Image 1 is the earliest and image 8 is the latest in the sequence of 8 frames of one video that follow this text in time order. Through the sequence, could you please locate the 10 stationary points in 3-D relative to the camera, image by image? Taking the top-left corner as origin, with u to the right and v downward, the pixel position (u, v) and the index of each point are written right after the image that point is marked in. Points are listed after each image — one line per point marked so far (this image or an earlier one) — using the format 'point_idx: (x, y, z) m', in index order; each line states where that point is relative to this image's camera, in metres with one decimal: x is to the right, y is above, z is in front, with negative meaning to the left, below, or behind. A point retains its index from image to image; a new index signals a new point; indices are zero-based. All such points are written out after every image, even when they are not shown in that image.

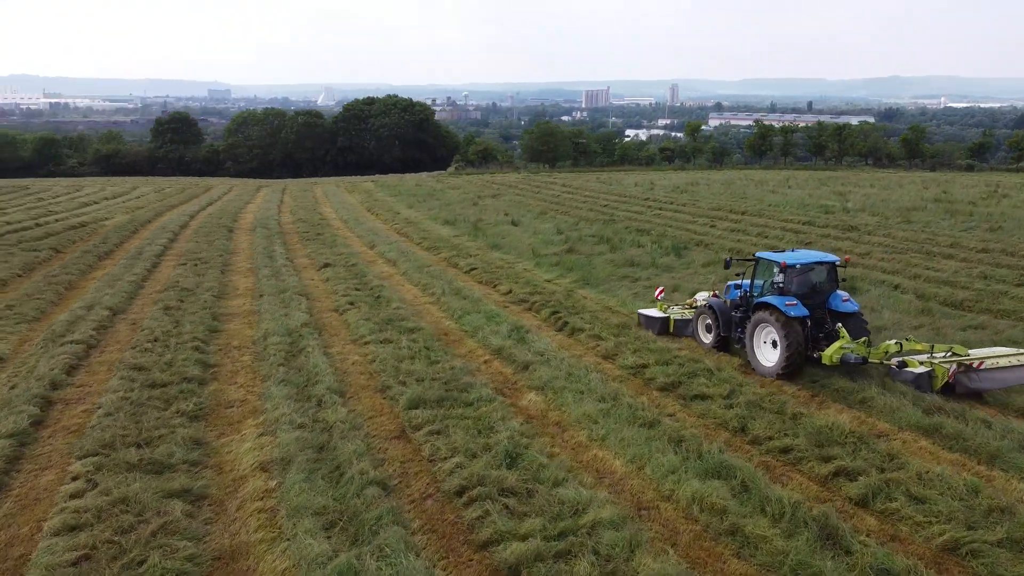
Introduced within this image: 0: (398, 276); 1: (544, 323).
0: (-2.2, +0.2, +15.7) m
1: (+0.4, -0.5, +11.5) m
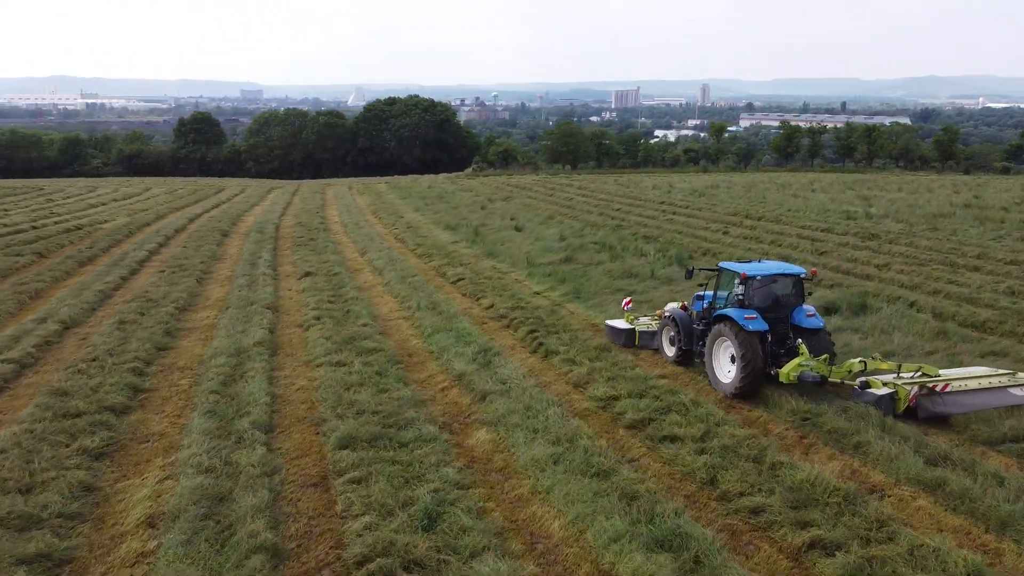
0: (-2.4, 0.0, +14.9) m
1: (+0.1, -0.7, +10.6) m
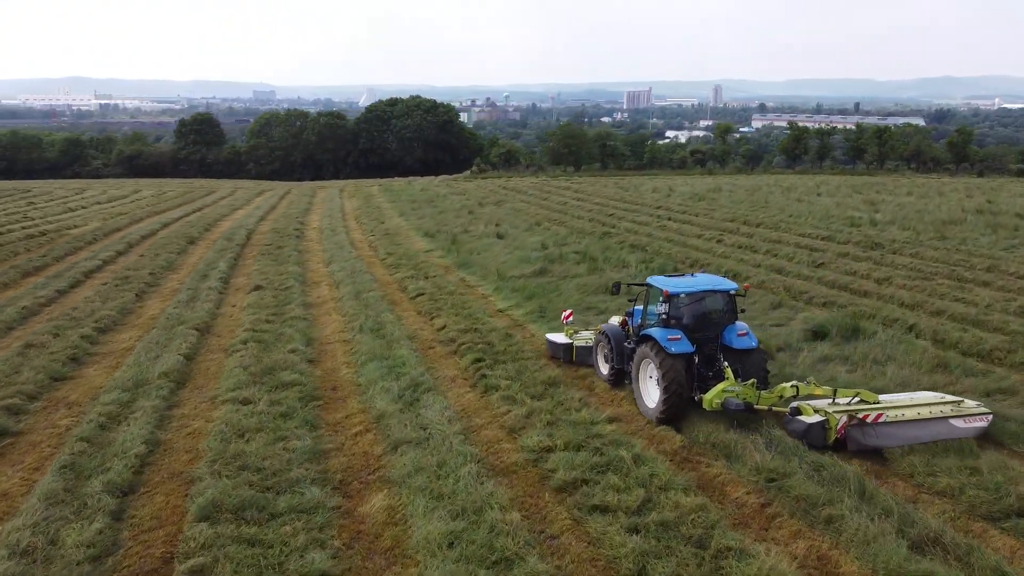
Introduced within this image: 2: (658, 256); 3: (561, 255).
0: (-3.0, -0.2, +13.7) m
1: (-0.6, -1.0, +9.4) m
2: (+3.3, +0.7, +18.4) m
3: (+1.1, +0.7, +18.2) m
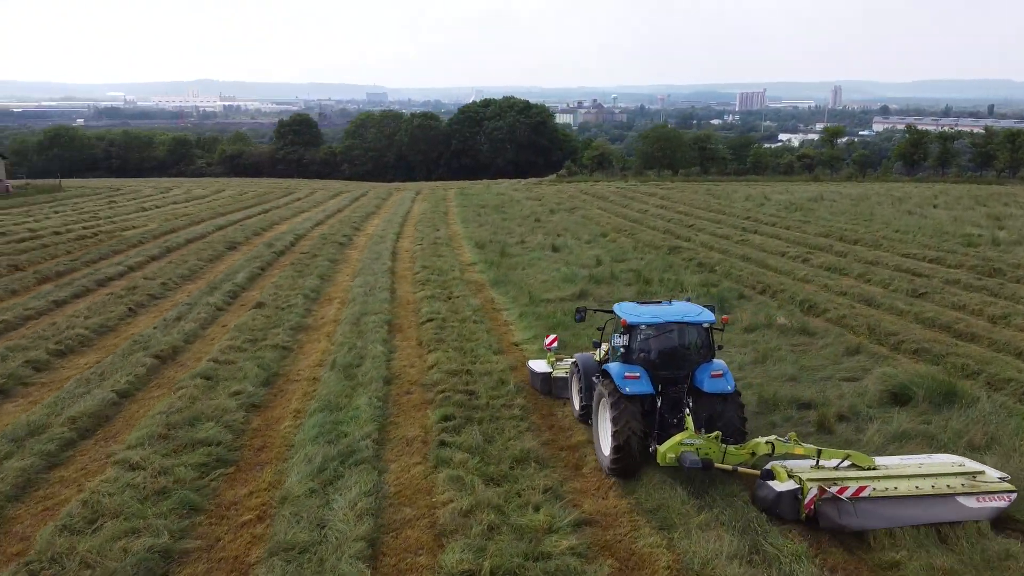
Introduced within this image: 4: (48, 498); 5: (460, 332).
0: (-2.7, -0.6, +12.1) m
1: (-0.9, -1.4, +7.5) m
2: (+4.2, +0.2, +16.0) m
3: (+2.0, +0.3, +16.0) m
4: (-3.6, -1.6, +6.3) m
5: (-0.7, -0.6, +11.4) m
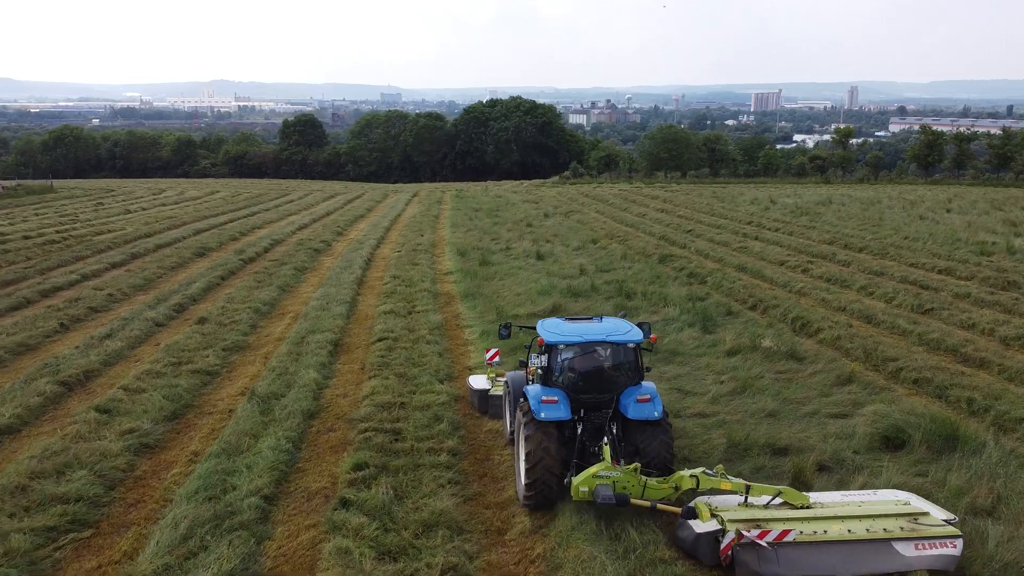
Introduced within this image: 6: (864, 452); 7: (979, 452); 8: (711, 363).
0: (-3.3, -0.8, +11.0) m
1: (-1.5, -1.6, +6.4) m
2: (+3.7, -0.1, +14.8) m
3: (+1.5, 0.0, +14.9) m
4: (-4.2, -1.8, +5.2) m
5: (-1.3, -0.8, +10.4) m
6: (+3.1, -1.5, +7.2) m
7: (+4.1, -1.4, +7.1) m
8: (+2.5, -0.9, +10.2) m
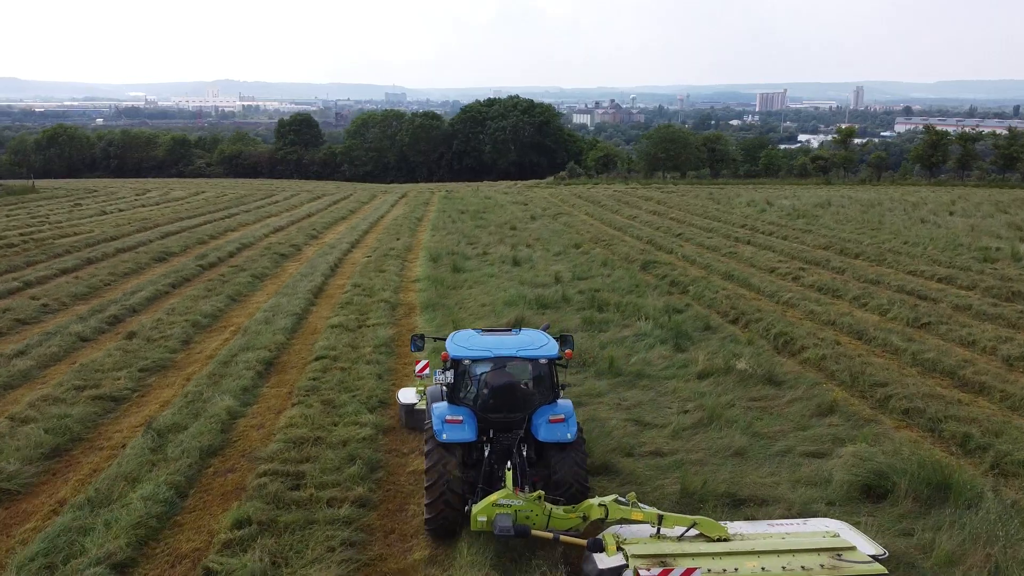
0: (-3.9, -0.9, +10.0) m
1: (-2.2, -1.8, +5.4) m
2: (+3.1, -0.3, +13.8) m
3: (+0.9, -0.1, +13.9) m
4: (-4.9, -2.0, +4.2) m
5: (-1.9, -1.0, +9.3) m
6: (+2.5, -1.6, +6.2) m
7: (+3.5, -1.6, +6.1) m
8: (+1.9, -1.1, +9.1) m
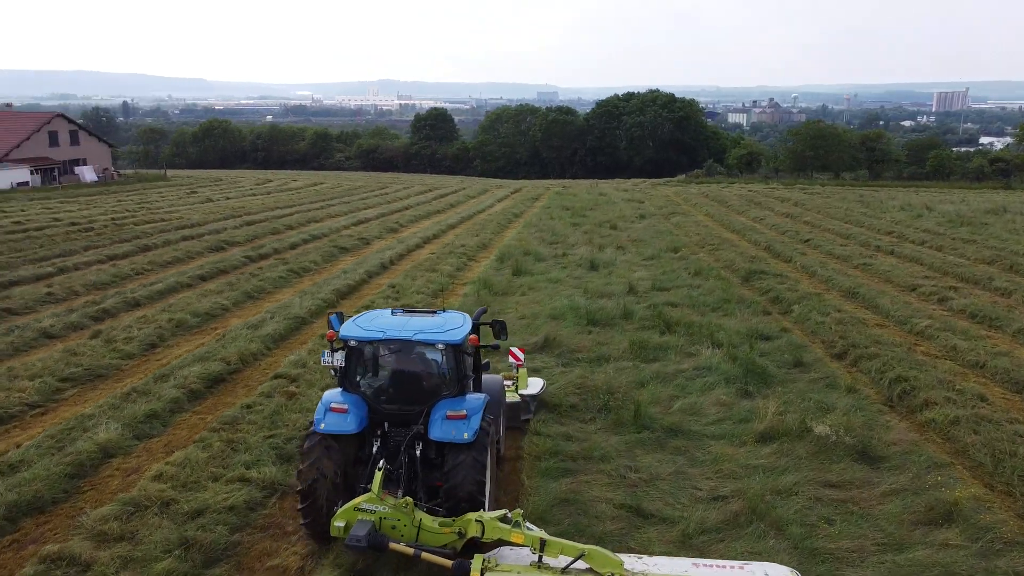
0: (-3.8, -0.9, +8.3) m
1: (-3.0, -1.8, +3.5) m
2: (+3.8, -0.5, +10.8) m
3: (+1.6, -0.3, +11.2) m
4: (-5.9, -1.9, +2.8) m
5: (-2.0, -1.1, +7.3) m
6: (+1.7, -1.8, +3.4) m
7: (+2.7, -1.9, +3.1) m
8: (+1.7, -1.3, +6.4) m
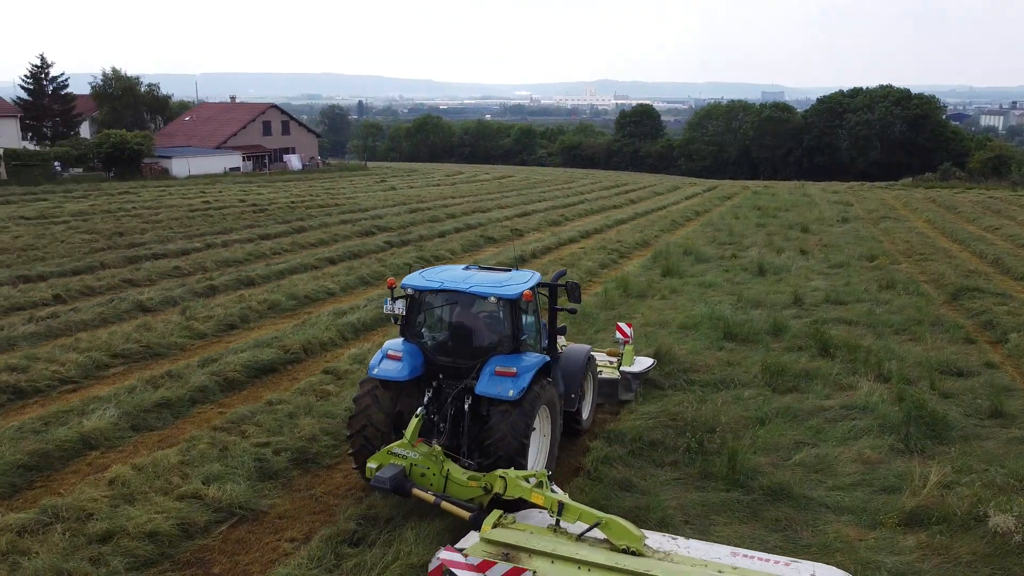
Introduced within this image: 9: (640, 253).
0: (-3.0, -0.6, +7.7) m
1: (-3.4, -1.5, +2.8) m
2: (+5.0, -0.7, +8.2) m
3: (+3.0, -0.4, +9.1) m
4: (-6.4, -1.5, +2.8) m
5: (-1.5, -0.9, +6.2) m
6: (+1.1, -1.9, +1.5) m
7: (+1.9, -1.9, +1.0) m
8: (+1.8, -1.4, +4.4) m
9: (+2.4, +0.7, +15.4) m
